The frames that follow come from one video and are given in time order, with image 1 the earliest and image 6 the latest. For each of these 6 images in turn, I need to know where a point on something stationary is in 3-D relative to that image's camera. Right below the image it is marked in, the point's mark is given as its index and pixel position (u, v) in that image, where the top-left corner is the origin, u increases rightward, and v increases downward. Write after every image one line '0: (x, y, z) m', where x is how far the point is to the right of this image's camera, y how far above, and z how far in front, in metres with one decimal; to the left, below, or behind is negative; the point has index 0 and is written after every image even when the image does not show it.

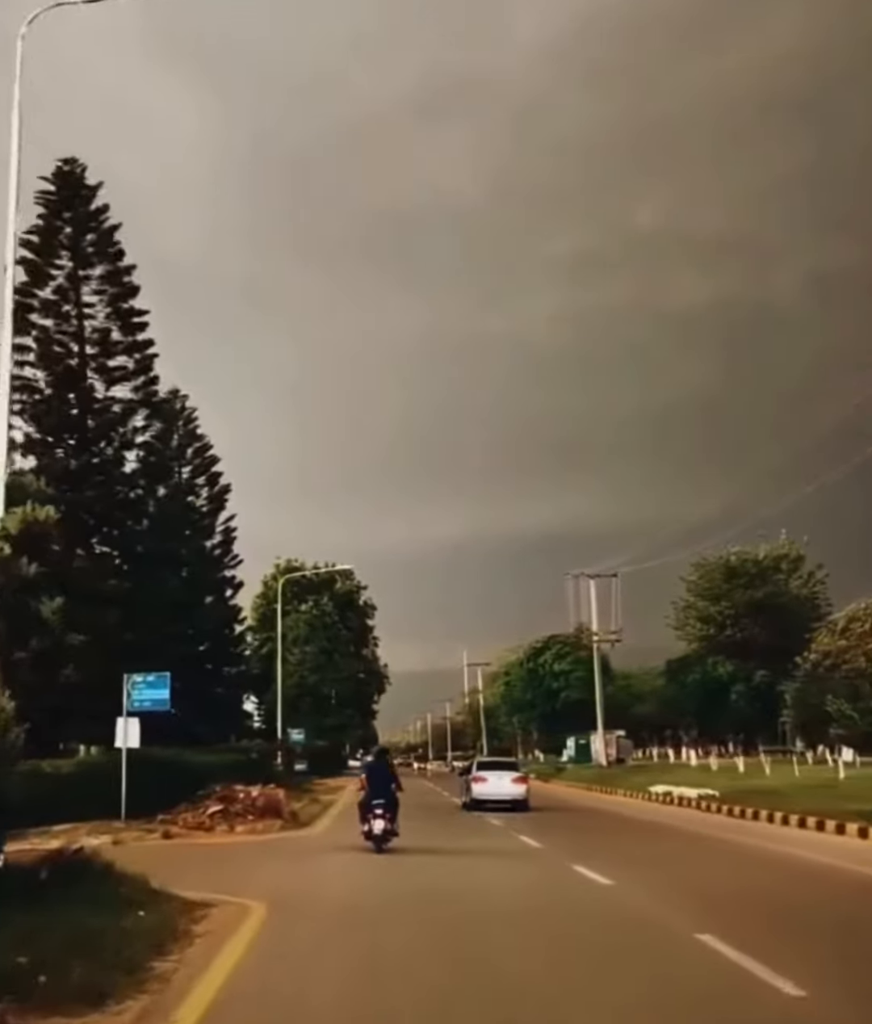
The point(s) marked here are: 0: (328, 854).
0: (-1.9, -5.8, +17.1) m
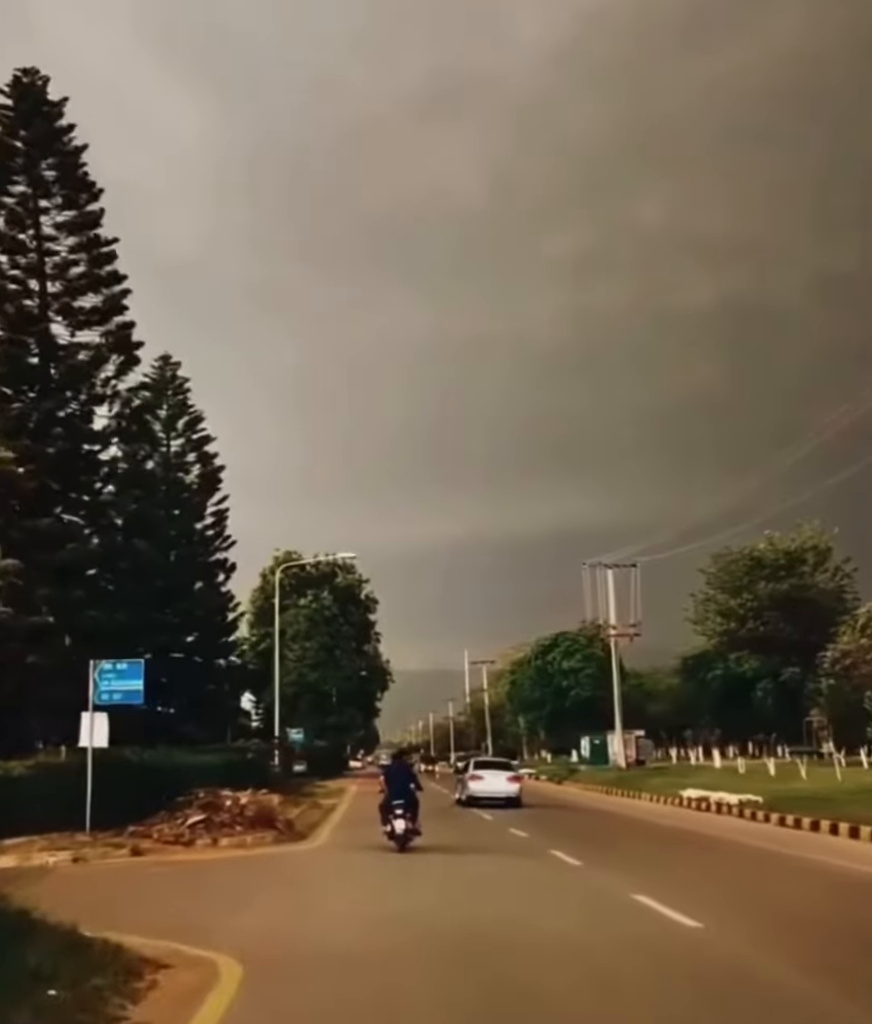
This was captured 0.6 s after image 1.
0: (-1.7, -5.2, +14.7) m
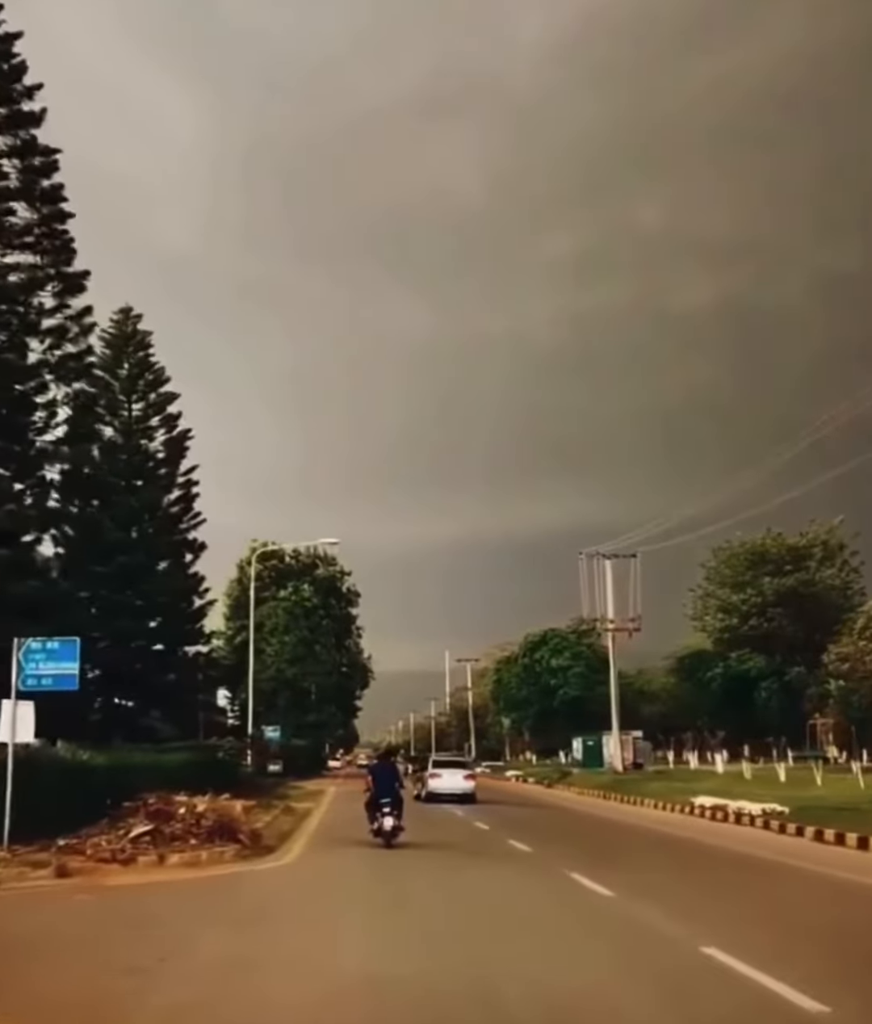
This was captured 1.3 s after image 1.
0: (-1.8, -4.6, +12.2) m
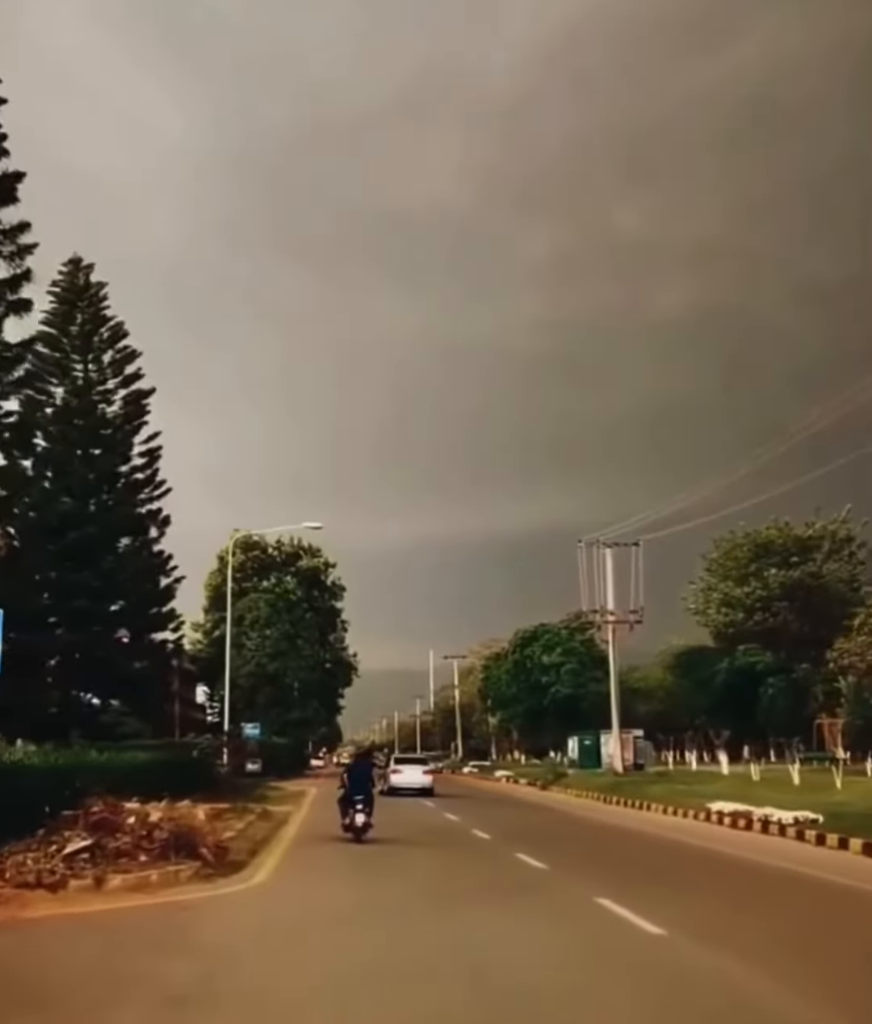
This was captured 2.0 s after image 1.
0: (-1.8, -4.1, +10.1) m
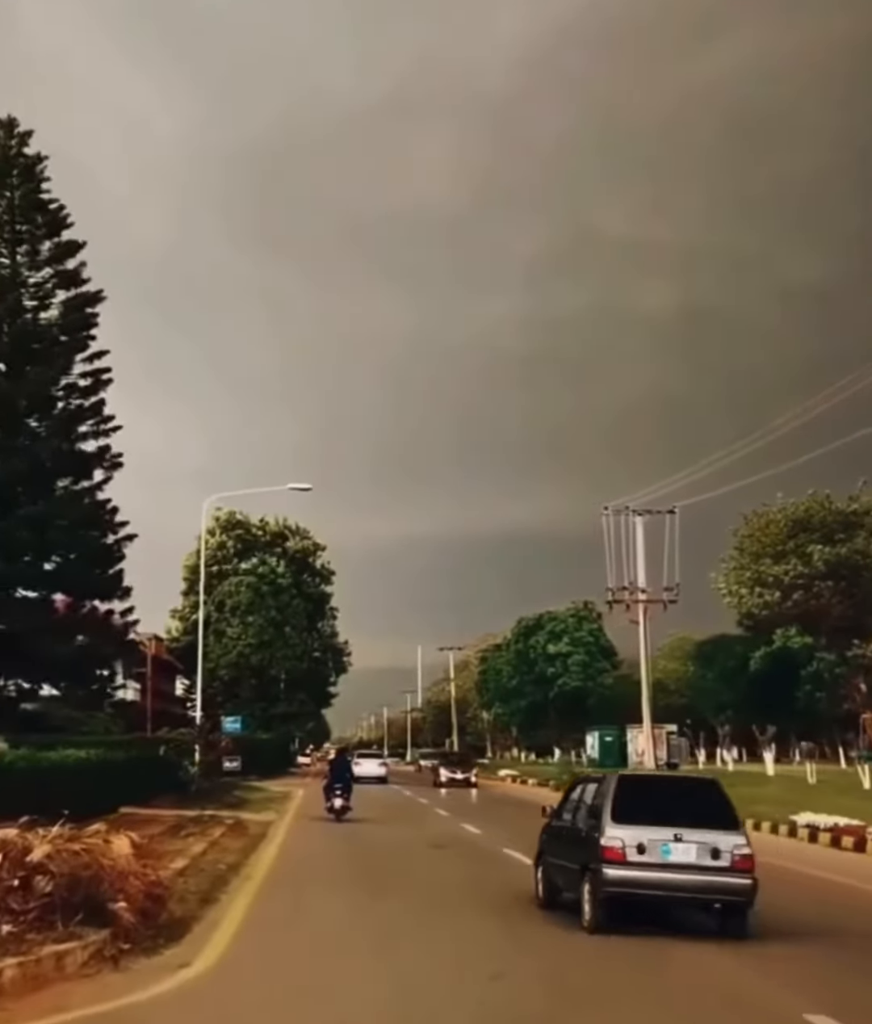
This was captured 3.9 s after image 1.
0: (-1.3, -3.0, +5.8) m
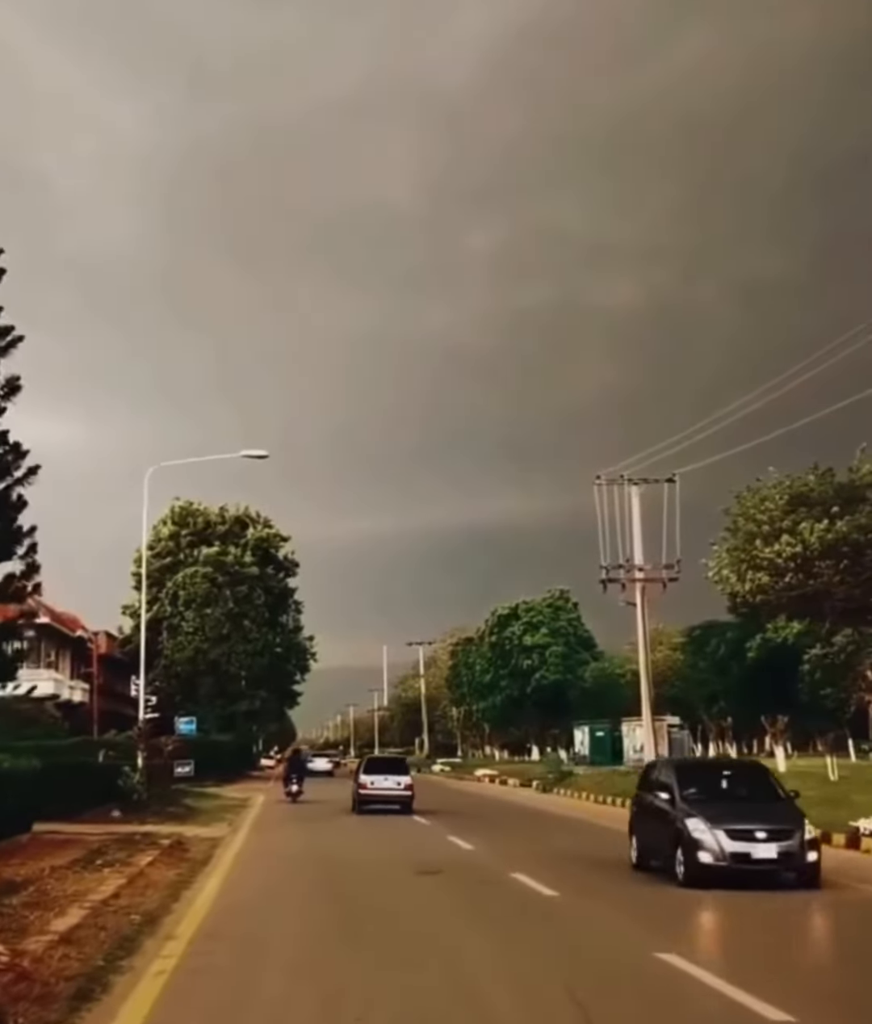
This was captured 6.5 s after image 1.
0: (-1.1, -2.3, +2.6) m
